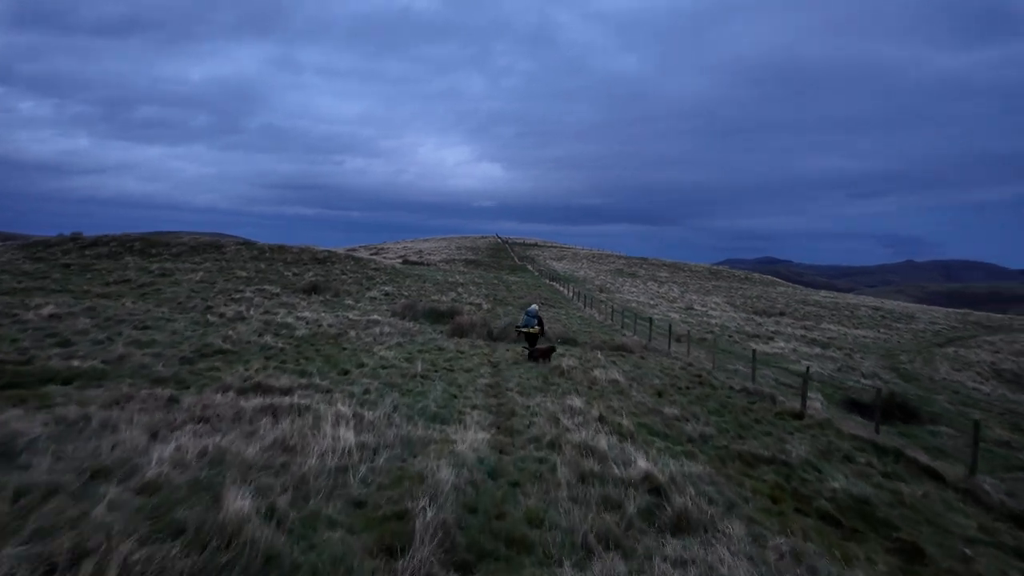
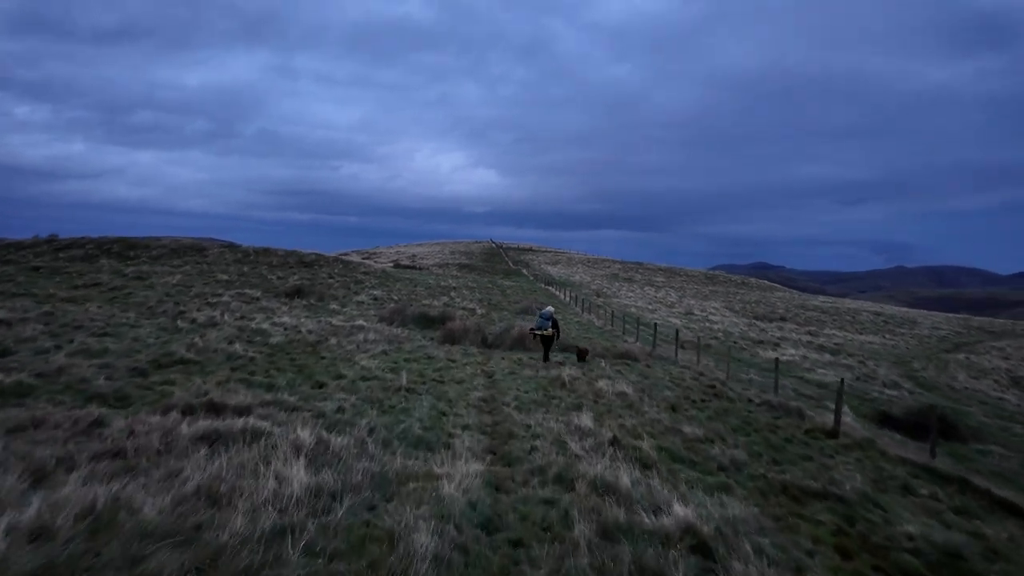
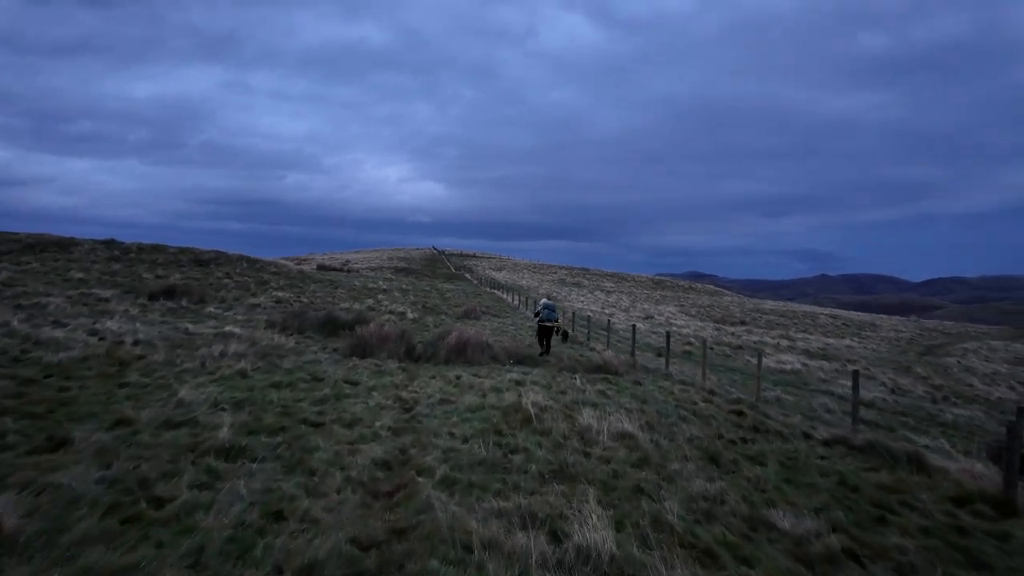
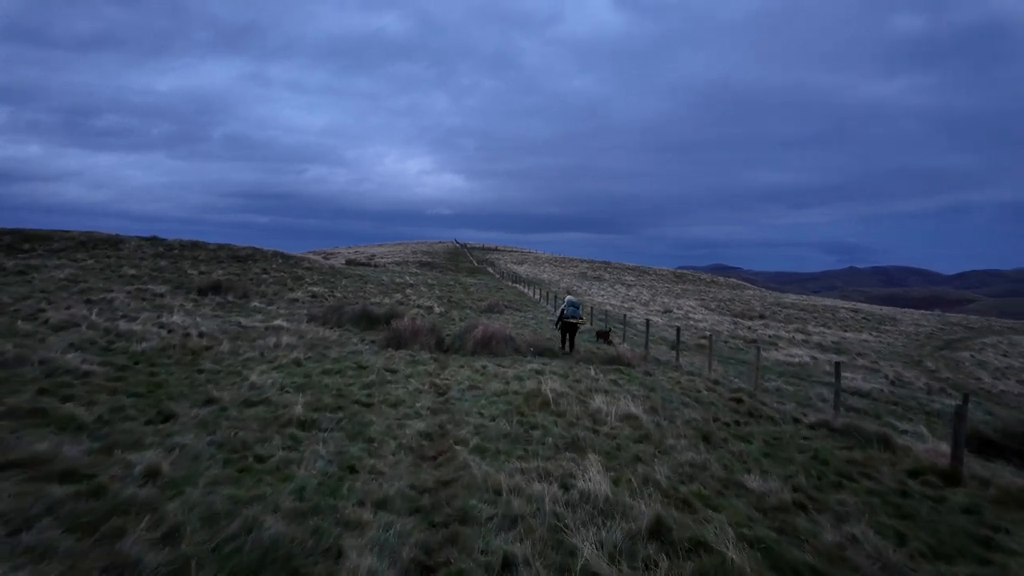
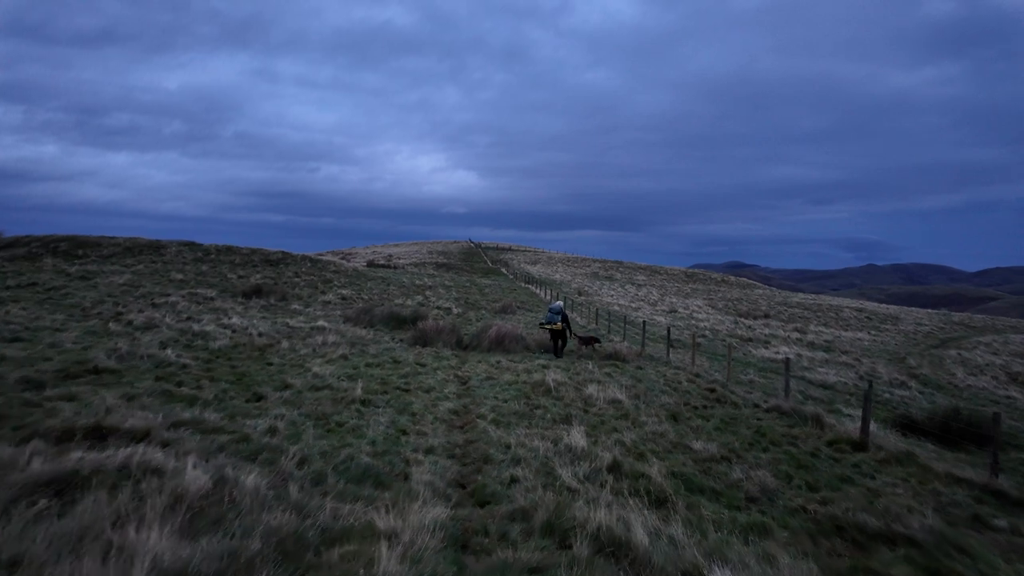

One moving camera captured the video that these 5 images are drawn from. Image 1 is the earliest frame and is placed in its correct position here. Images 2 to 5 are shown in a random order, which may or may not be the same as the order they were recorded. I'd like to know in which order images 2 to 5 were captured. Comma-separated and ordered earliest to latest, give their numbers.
2, 5, 4, 3
